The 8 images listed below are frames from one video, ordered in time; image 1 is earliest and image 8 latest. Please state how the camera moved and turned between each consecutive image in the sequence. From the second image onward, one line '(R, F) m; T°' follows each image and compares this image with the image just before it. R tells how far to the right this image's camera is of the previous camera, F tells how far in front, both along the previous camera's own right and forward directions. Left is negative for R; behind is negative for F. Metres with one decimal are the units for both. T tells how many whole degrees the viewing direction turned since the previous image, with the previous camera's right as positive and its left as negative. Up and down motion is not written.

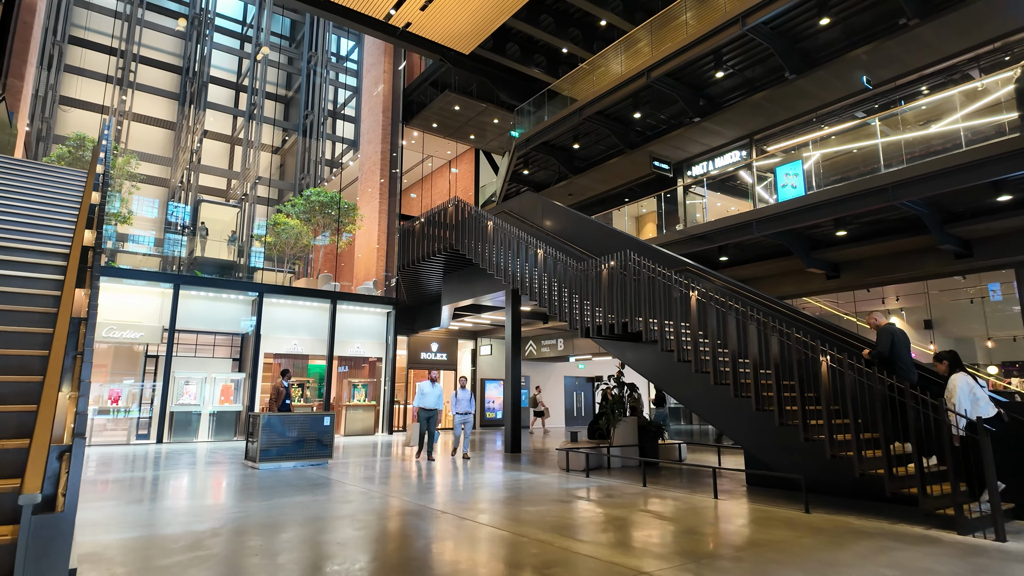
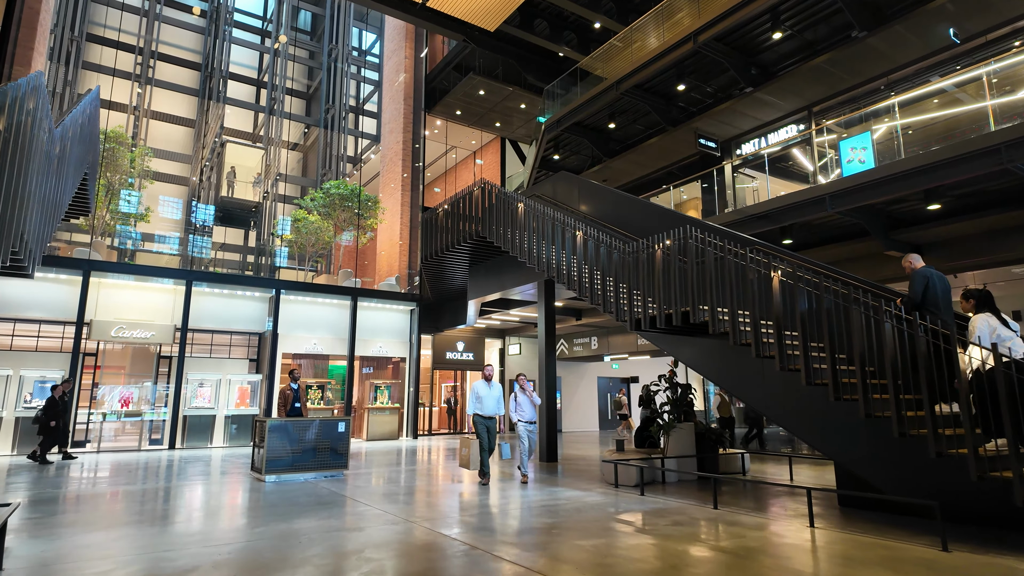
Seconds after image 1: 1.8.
(-0.1, +1.1) m; -2°
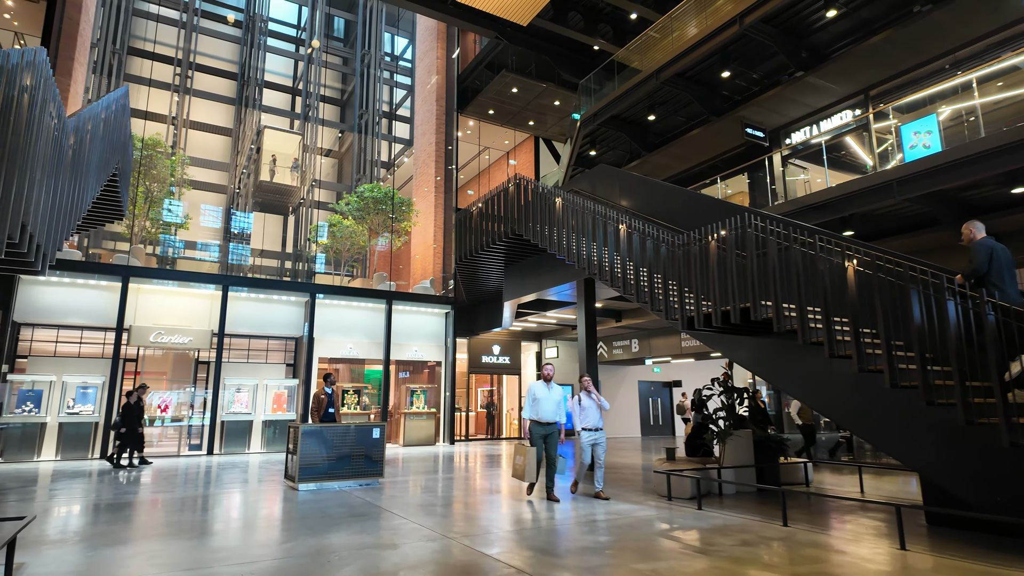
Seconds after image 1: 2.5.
(-0.1, +0.4) m; -3°
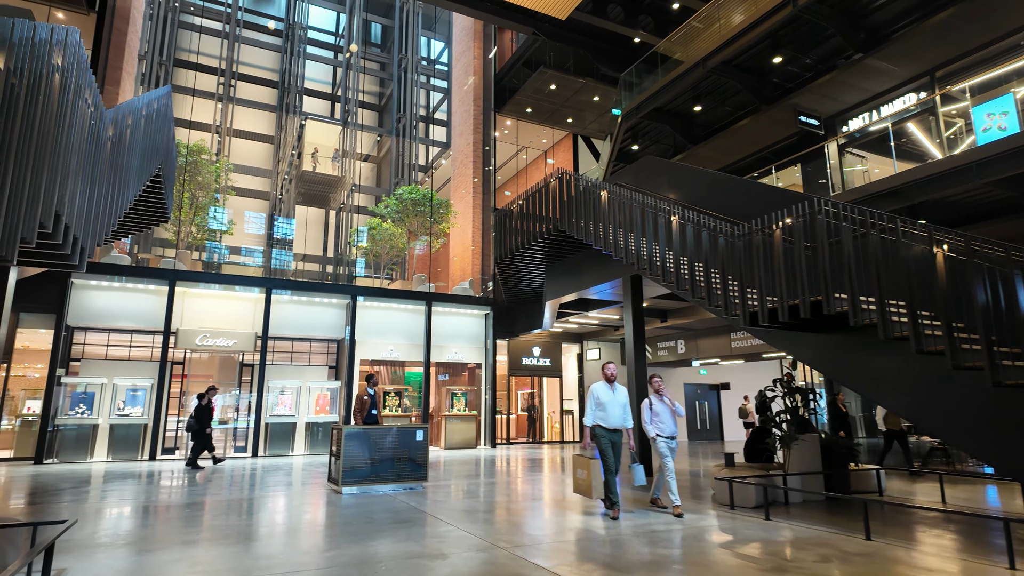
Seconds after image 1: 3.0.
(-0.1, +0.3) m; -4°
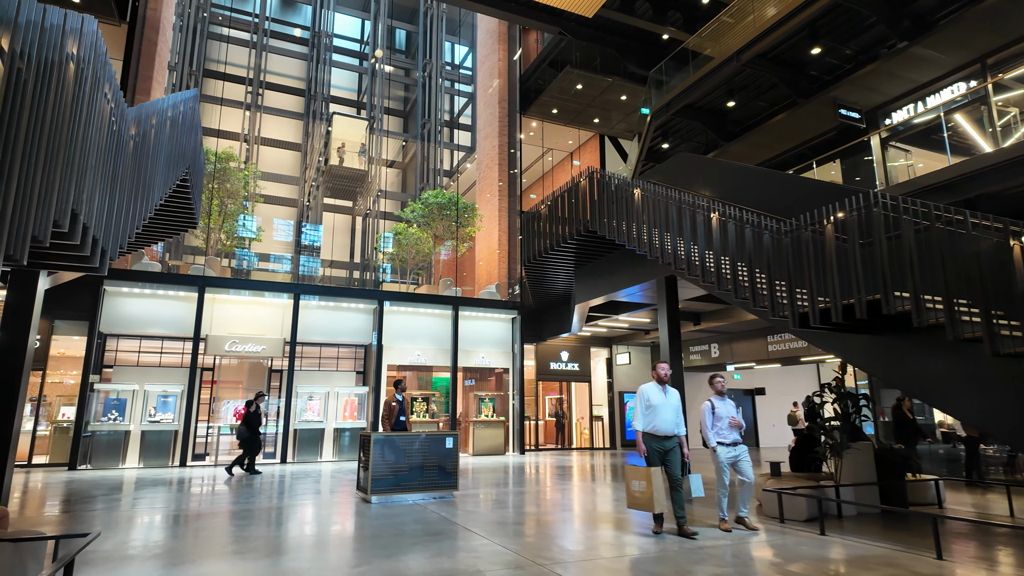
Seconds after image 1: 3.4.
(-0.1, +0.2) m; -2°
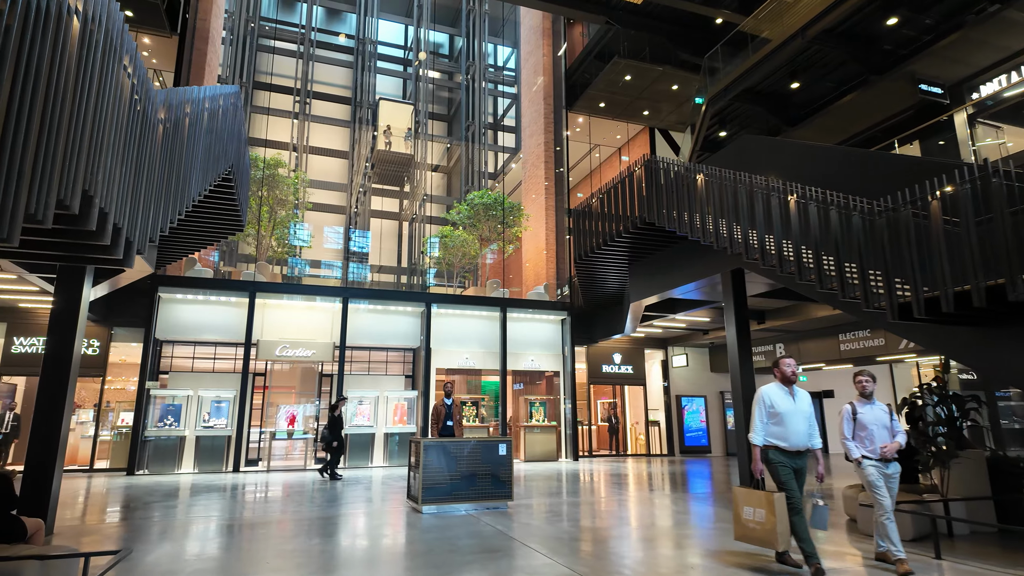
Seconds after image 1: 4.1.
(-0.1, +0.5) m; -4°
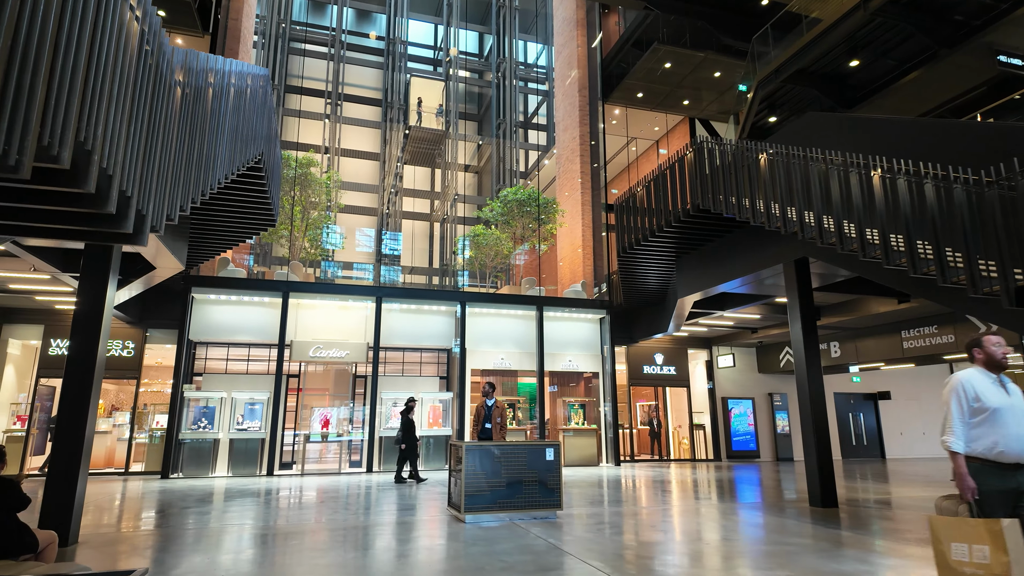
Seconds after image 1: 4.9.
(-0.2, +0.5) m; -3°
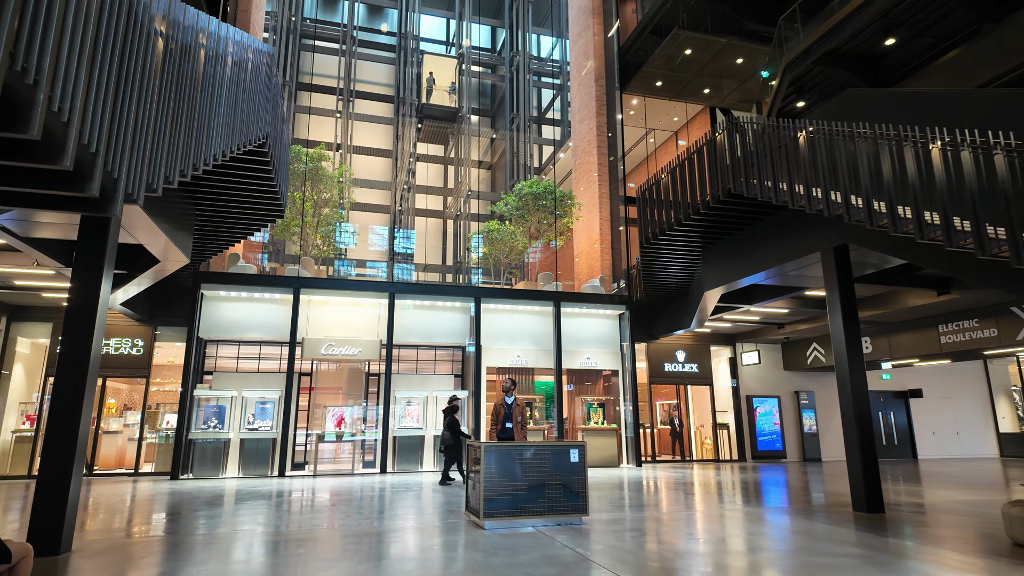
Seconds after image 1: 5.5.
(-0.1, +0.4) m; -1°
